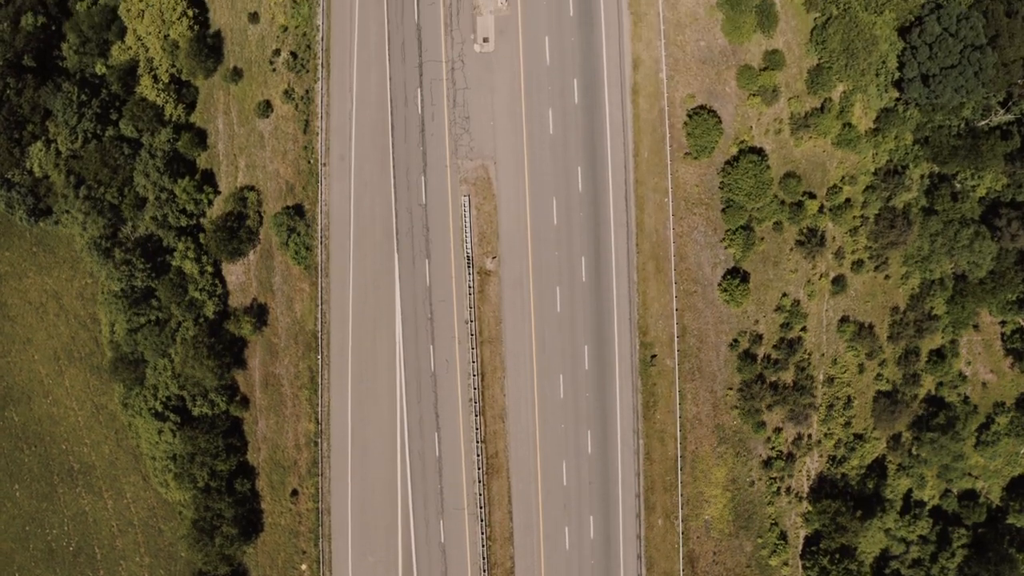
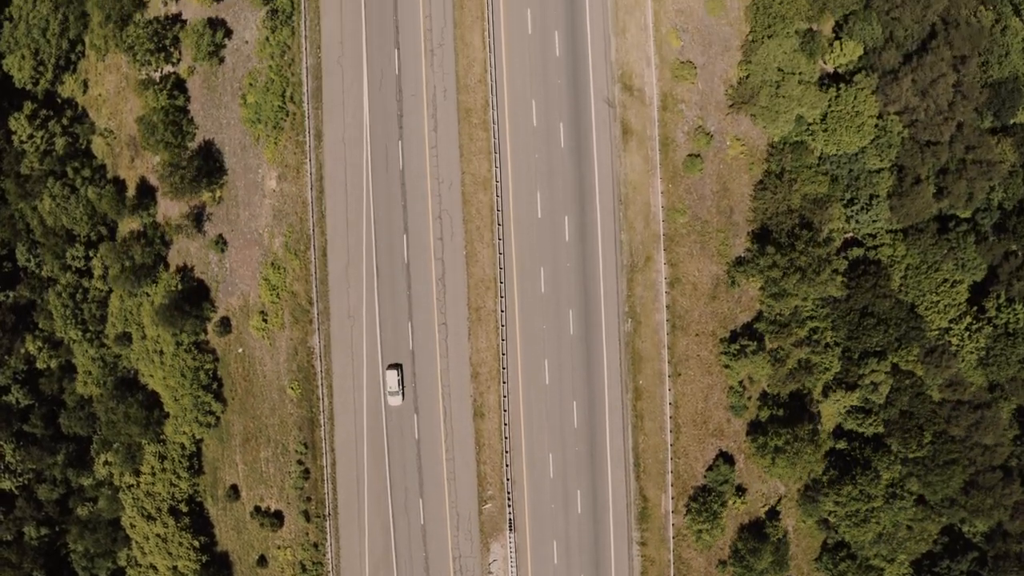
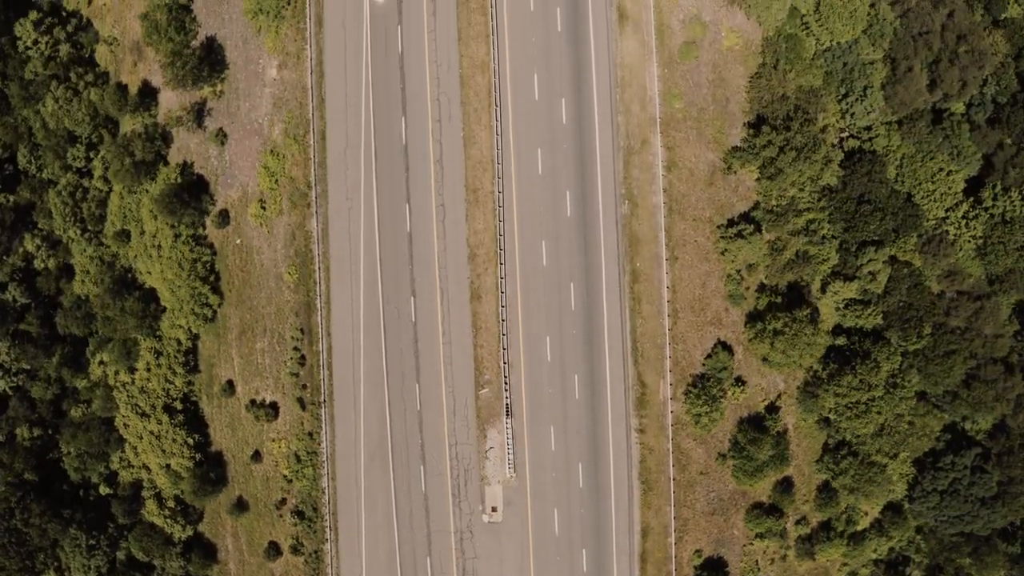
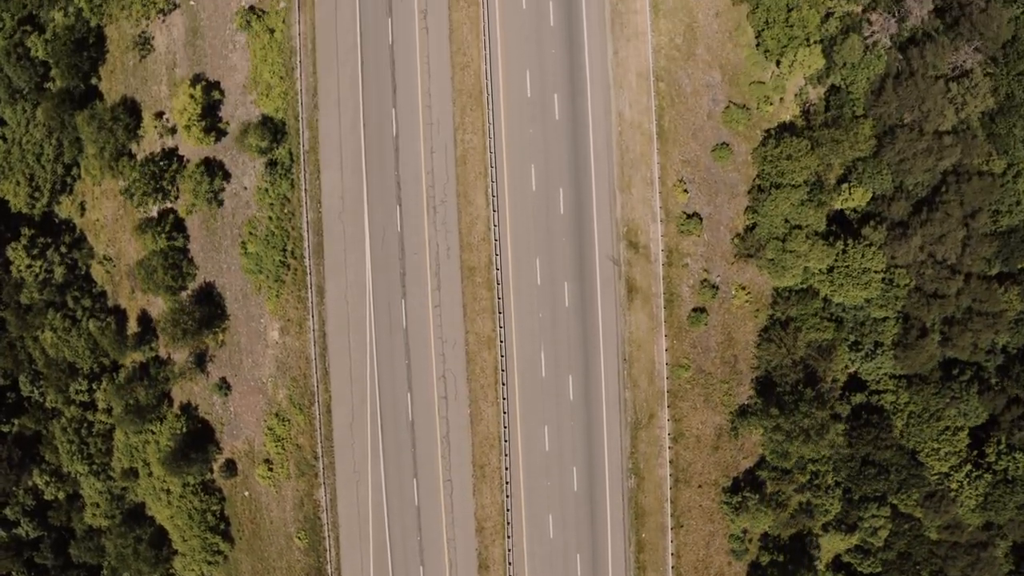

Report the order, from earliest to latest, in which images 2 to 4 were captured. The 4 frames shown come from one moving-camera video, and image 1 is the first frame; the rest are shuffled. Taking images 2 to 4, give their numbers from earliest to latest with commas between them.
3, 2, 4
